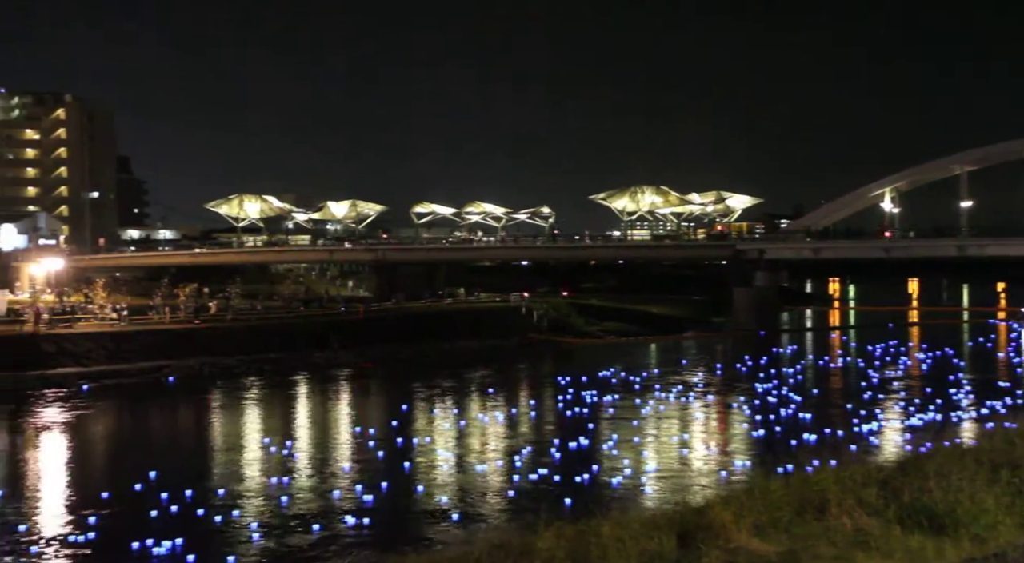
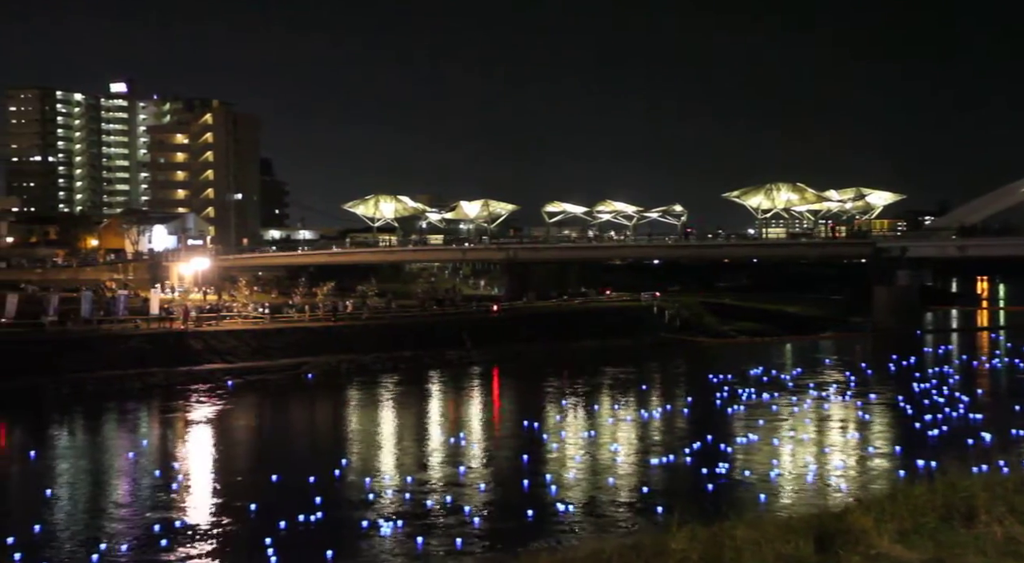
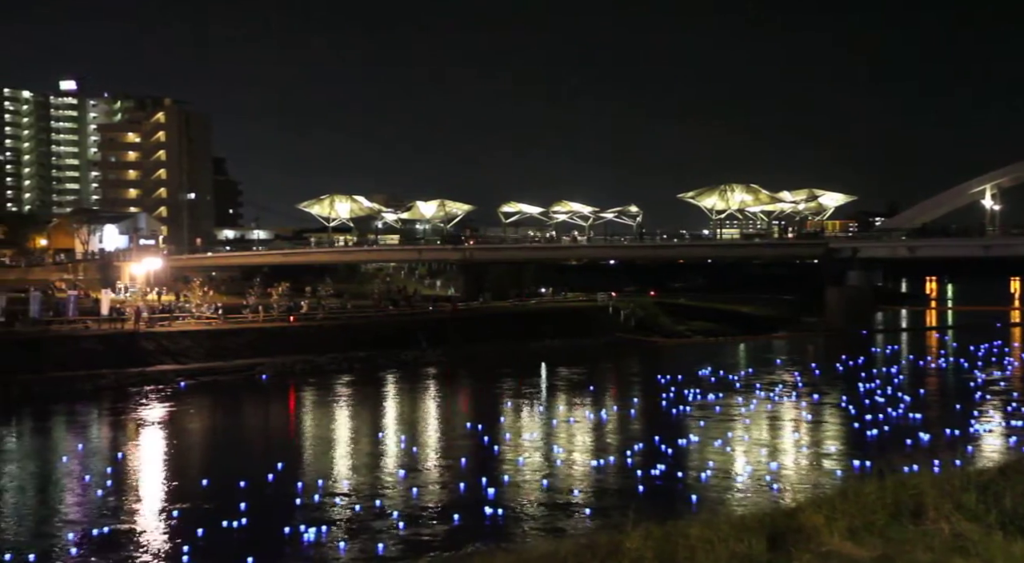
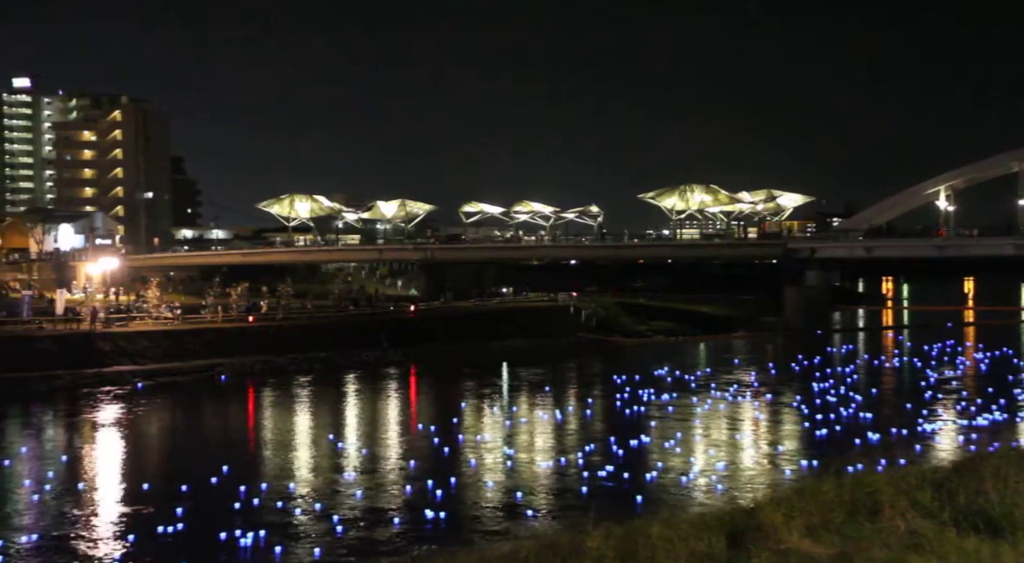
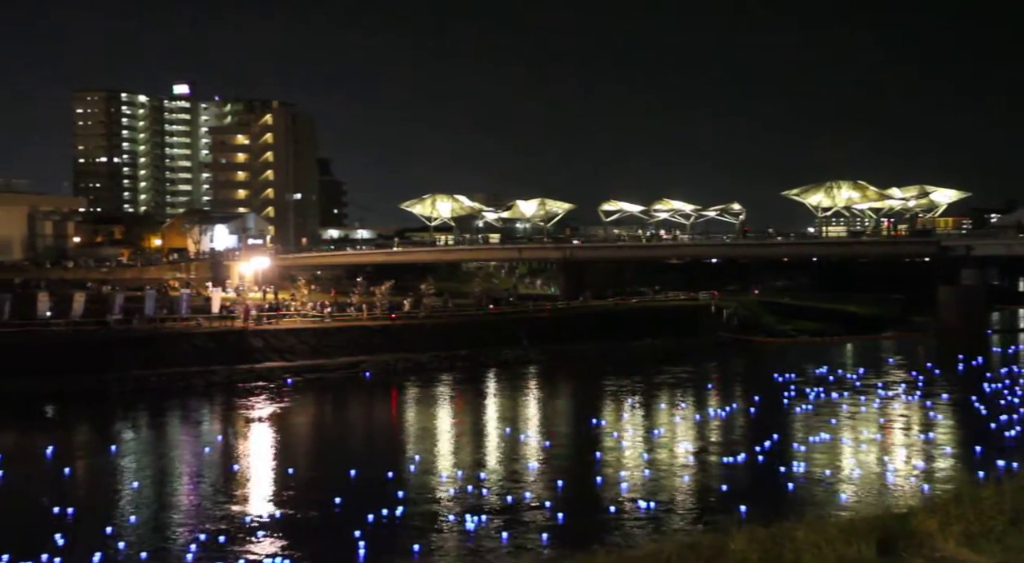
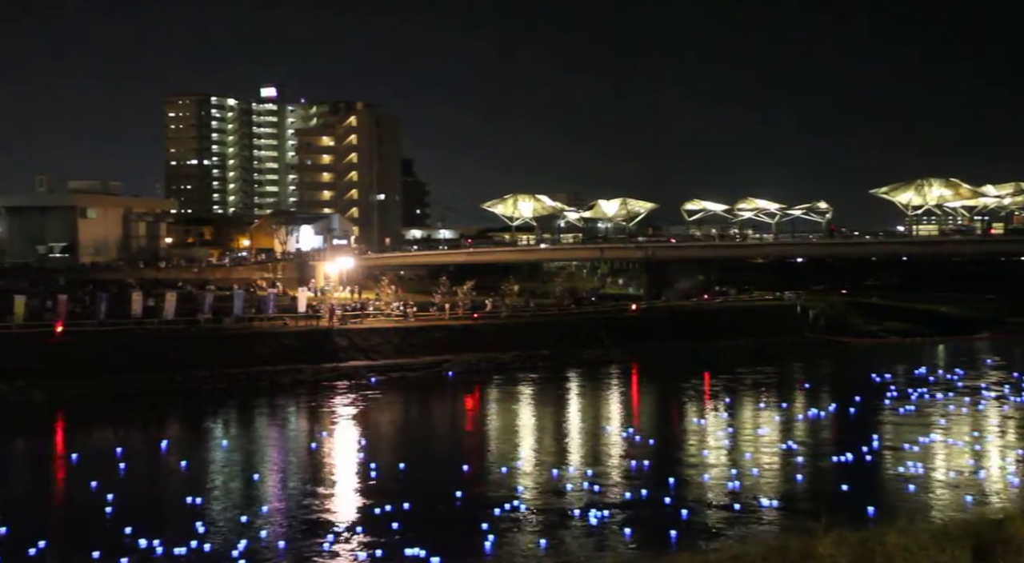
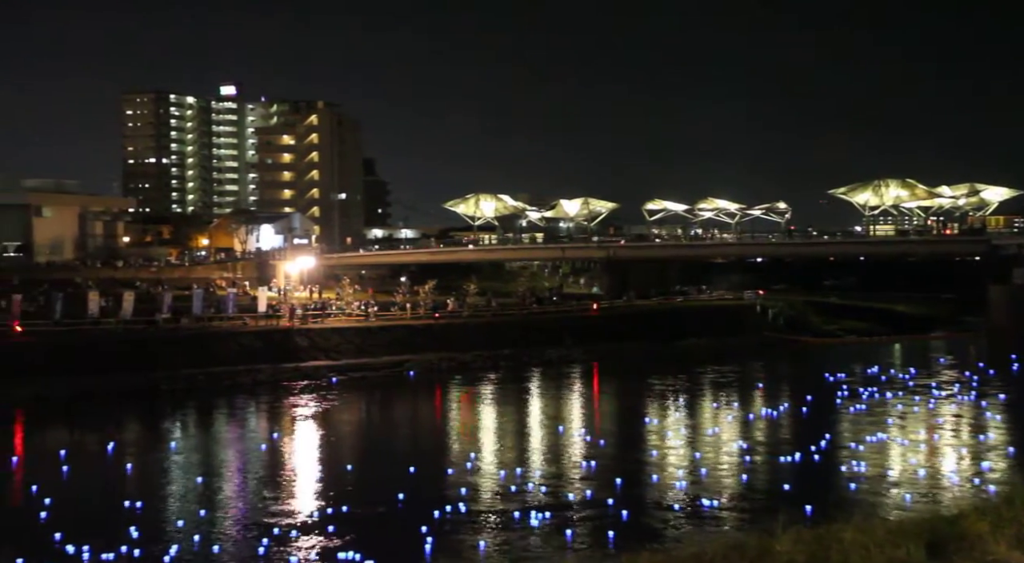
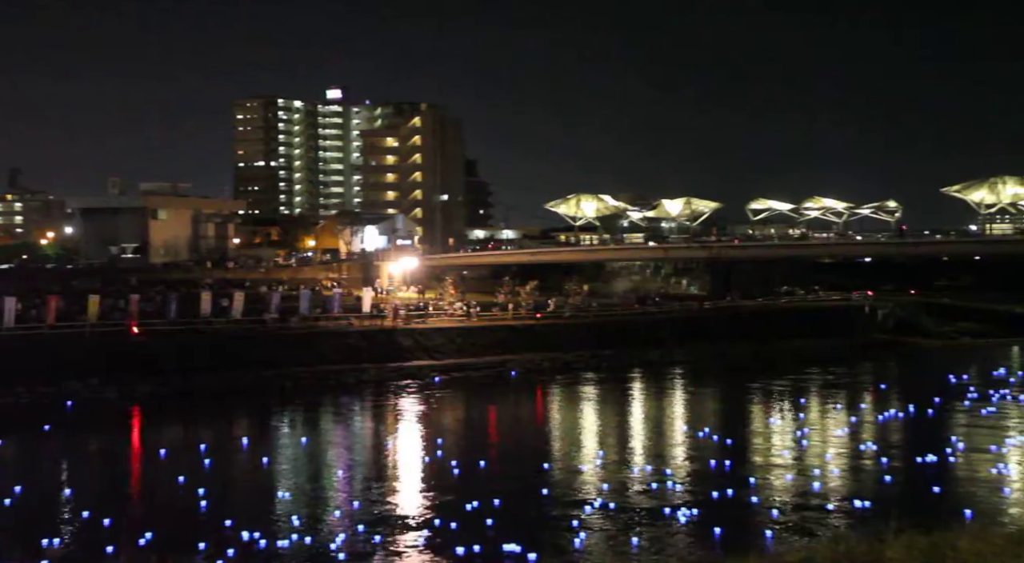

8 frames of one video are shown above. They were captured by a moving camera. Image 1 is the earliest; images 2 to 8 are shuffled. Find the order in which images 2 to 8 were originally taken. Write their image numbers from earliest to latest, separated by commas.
4, 3, 2, 5, 7, 6, 8
